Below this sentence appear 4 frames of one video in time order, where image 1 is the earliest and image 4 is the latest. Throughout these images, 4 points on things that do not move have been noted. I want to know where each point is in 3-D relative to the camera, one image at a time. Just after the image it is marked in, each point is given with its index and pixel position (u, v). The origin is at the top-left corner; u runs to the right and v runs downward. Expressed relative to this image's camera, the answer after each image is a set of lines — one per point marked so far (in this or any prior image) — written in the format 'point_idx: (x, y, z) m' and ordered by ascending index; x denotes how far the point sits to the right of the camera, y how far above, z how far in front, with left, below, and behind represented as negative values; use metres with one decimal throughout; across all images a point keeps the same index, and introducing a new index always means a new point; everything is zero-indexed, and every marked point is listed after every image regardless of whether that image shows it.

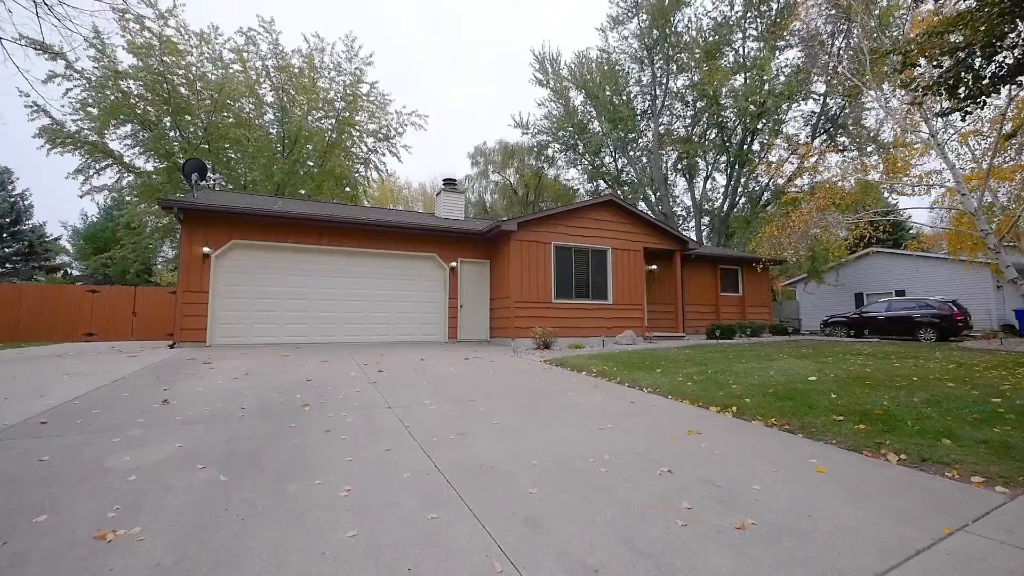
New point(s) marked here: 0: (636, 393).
0: (+1.4, -1.2, +5.0) m
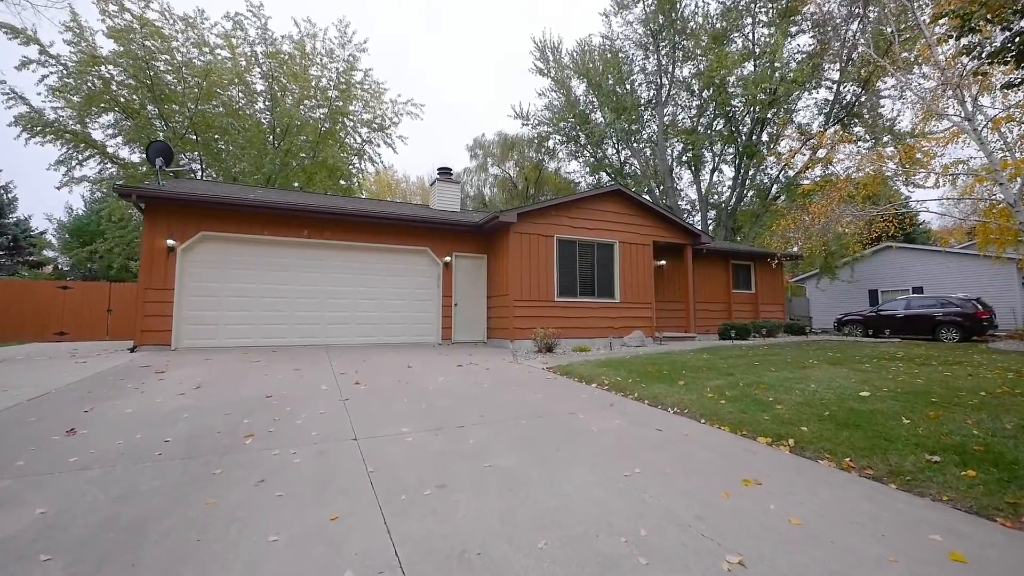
0: (+1.4, -1.2, +4.1) m
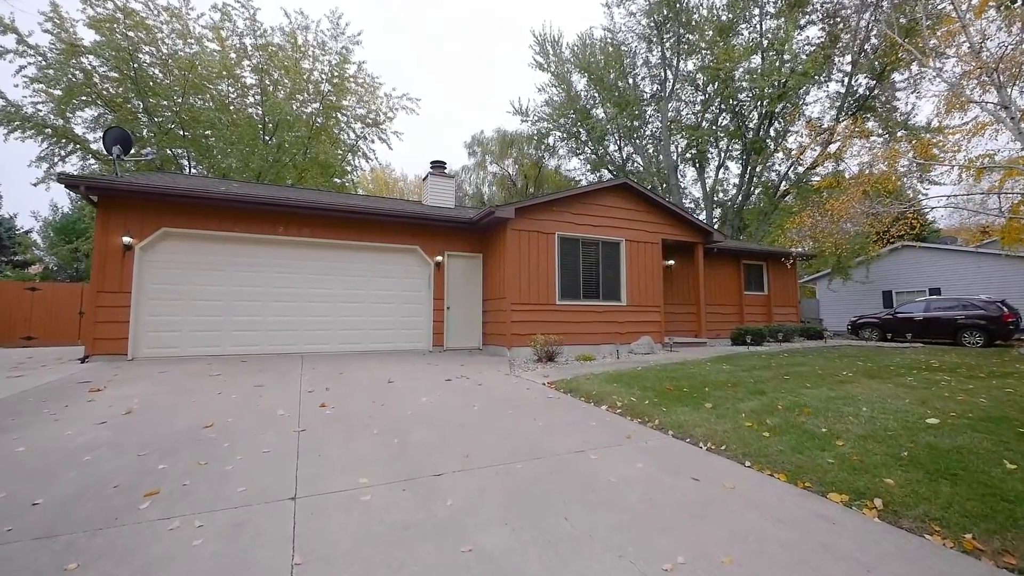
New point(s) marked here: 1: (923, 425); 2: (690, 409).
0: (+1.3, -1.2, +3.3) m
1: (+3.6, -1.2, +3.9) m
2: (+1.7, -1.2, +4.3) m
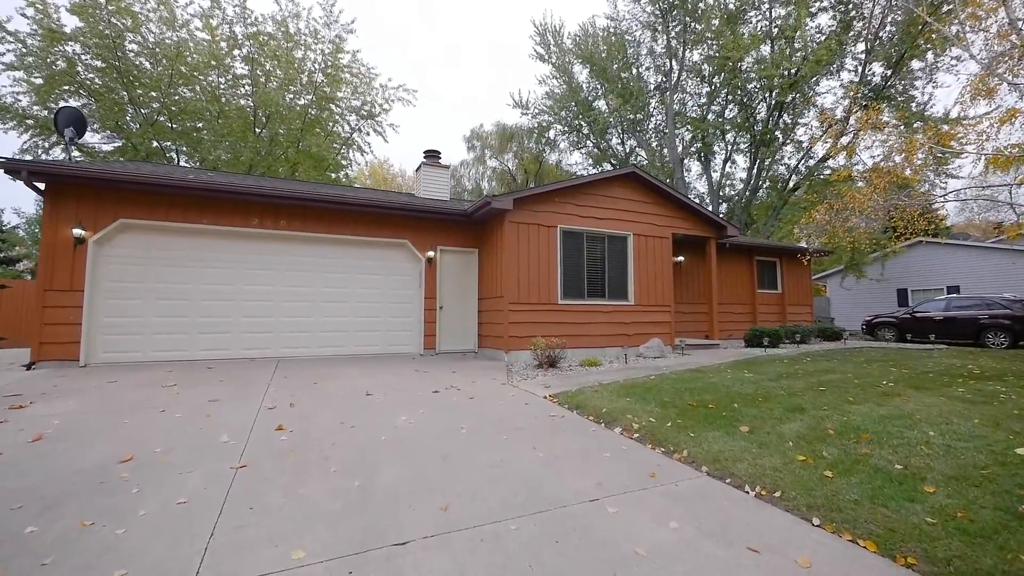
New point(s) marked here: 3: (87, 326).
0: (+1.3, -1.2, +2.5) m
1: (+3.6, -1.2, +3.1) m
2: (+1.7, -1.2, +3.6) m
3: (-6.3, -0.6, +6.6) m
